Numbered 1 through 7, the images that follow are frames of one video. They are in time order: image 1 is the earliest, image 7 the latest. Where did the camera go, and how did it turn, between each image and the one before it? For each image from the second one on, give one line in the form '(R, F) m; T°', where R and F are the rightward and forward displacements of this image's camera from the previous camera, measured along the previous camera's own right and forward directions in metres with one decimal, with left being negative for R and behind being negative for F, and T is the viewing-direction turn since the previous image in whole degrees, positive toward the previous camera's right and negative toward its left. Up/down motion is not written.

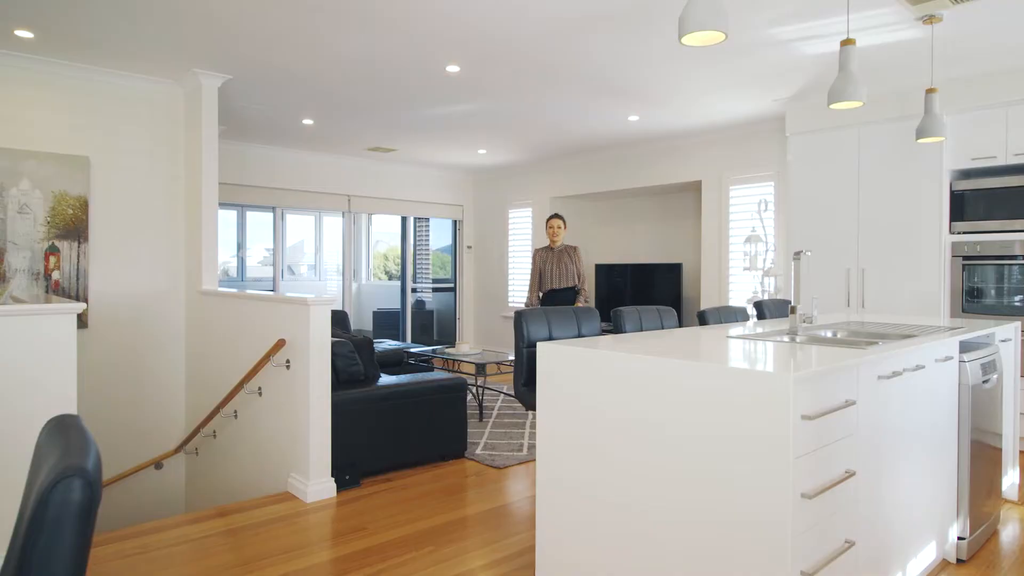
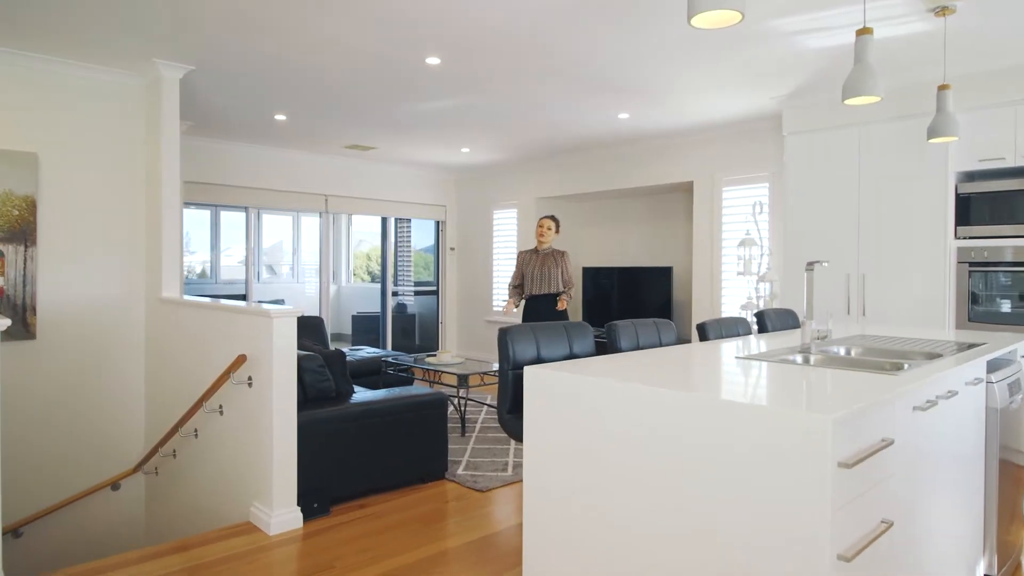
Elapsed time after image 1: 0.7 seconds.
(0.0, +0.3) m; +1°
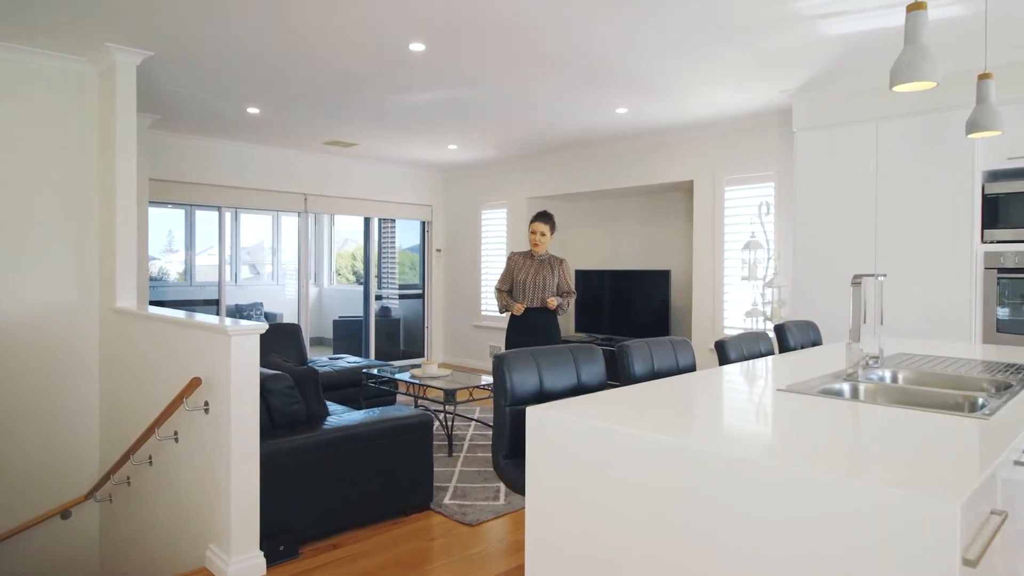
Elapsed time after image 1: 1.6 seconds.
(0.0, +0.3) m; +1°
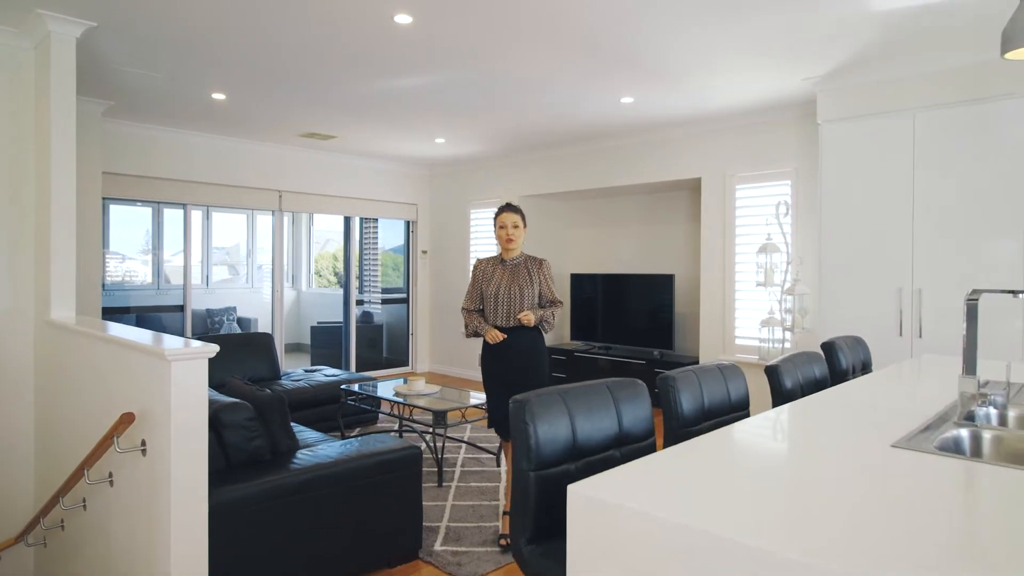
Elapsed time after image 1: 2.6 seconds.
(-0.1, +0.5) m; +2°
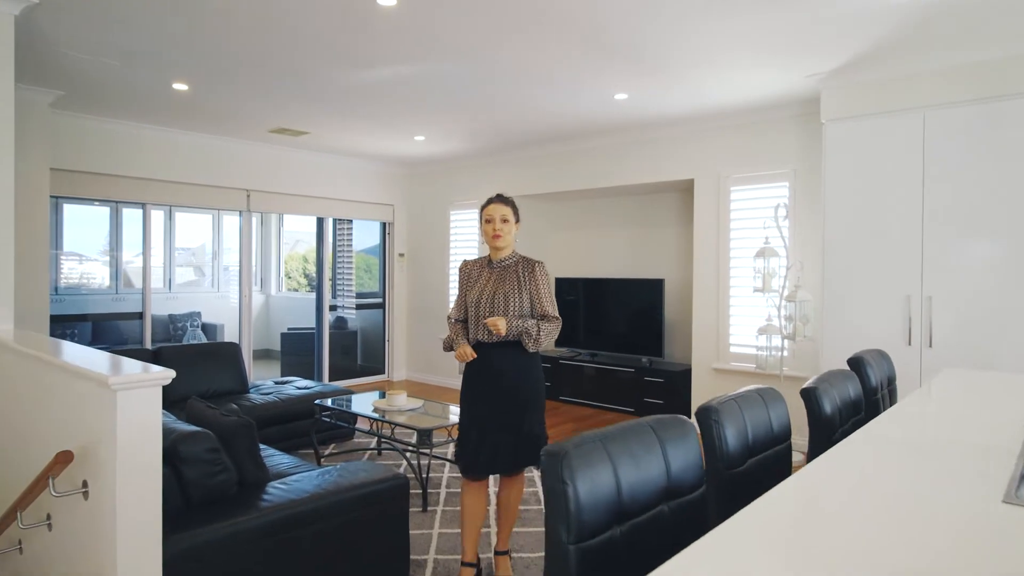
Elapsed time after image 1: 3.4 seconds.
(-0.1, +0.3) m; +3°
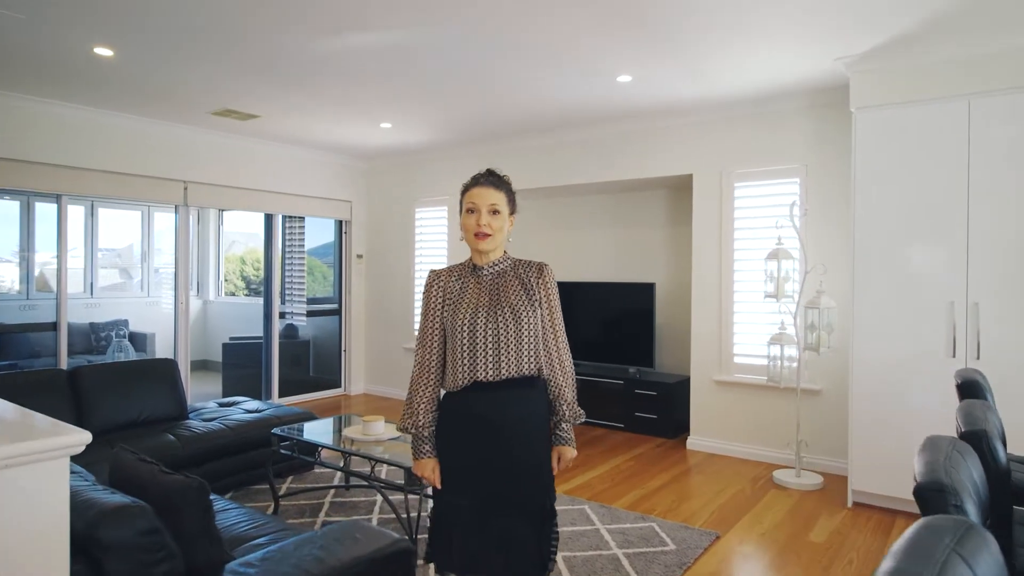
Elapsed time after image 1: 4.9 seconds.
(-0.3, +0.5) m; +5°
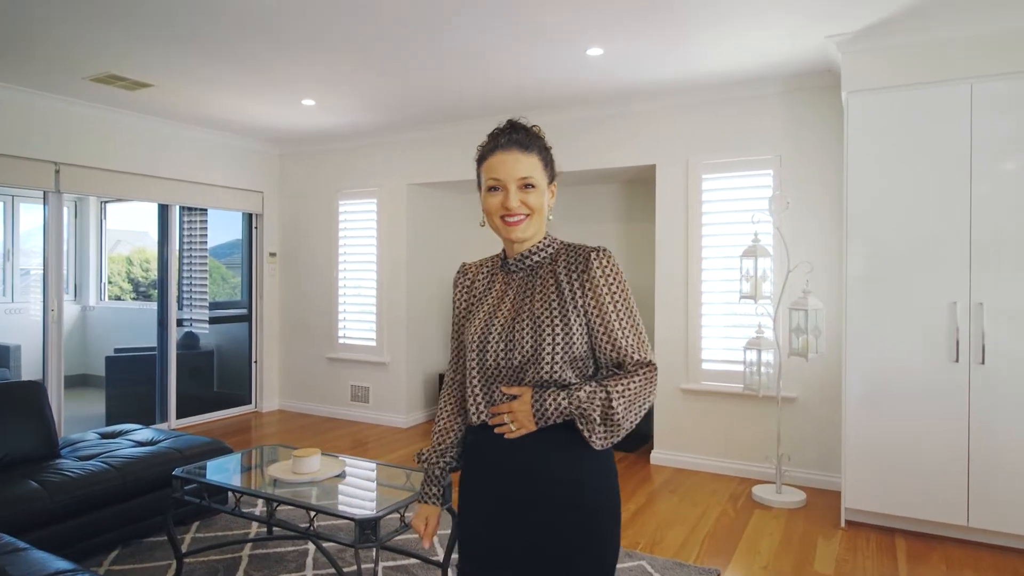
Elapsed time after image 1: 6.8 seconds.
(-0.2, +0.5) m; +8°
